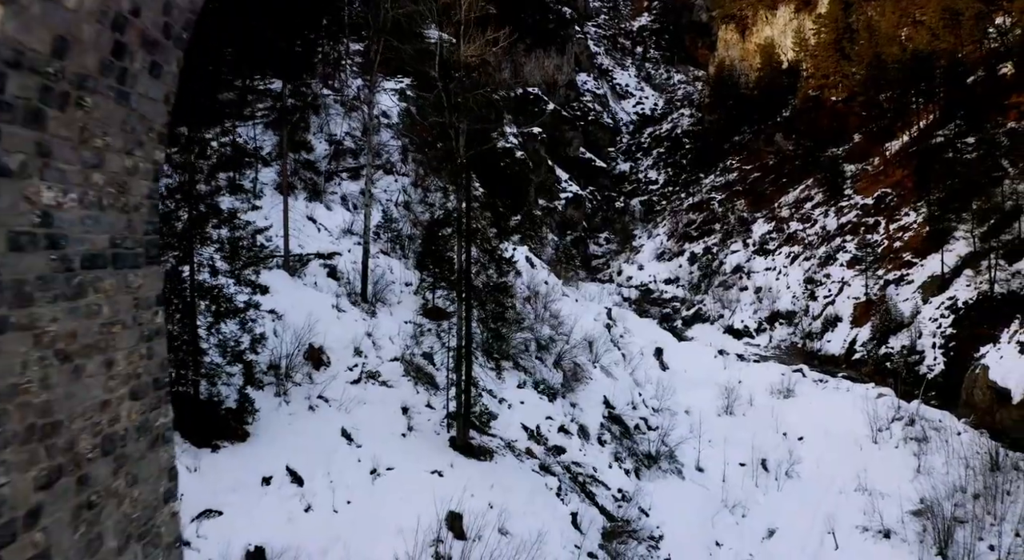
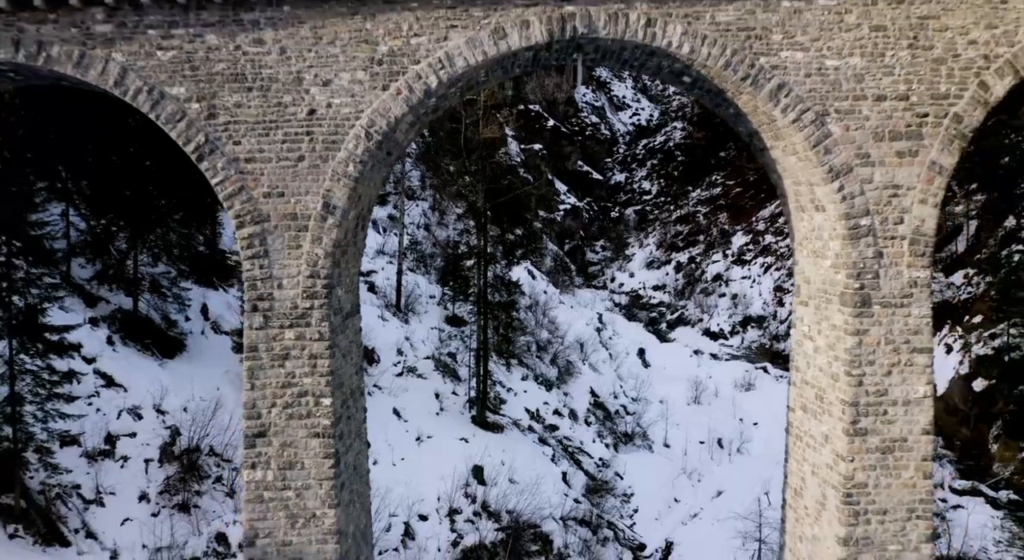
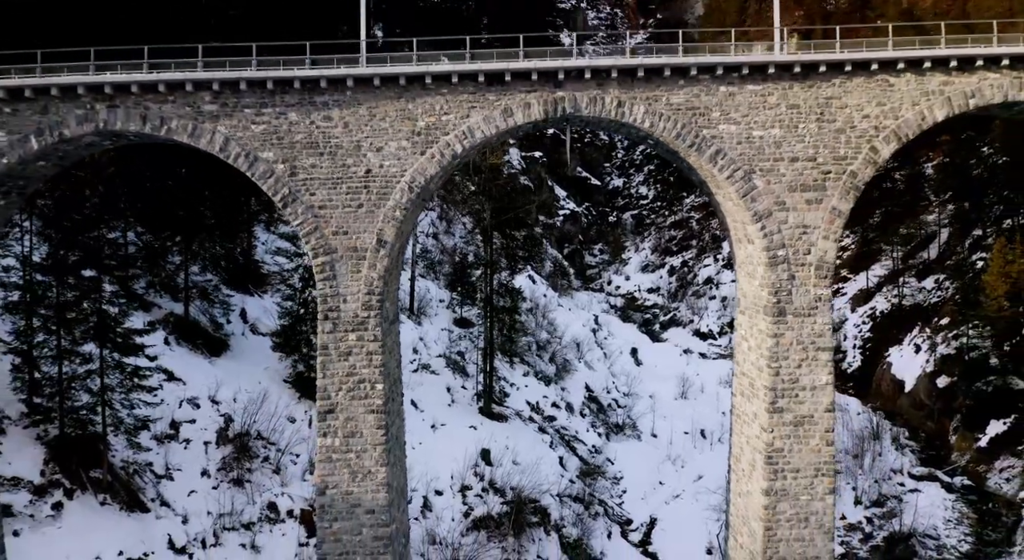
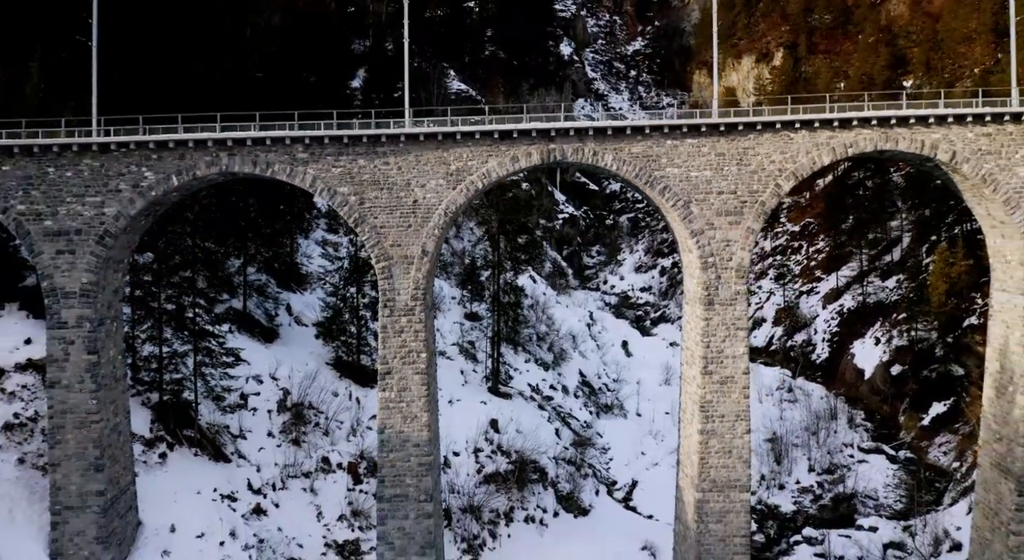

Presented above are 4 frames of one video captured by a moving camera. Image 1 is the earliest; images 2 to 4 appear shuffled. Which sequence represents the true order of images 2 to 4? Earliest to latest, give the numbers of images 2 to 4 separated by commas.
2, 3, 4
